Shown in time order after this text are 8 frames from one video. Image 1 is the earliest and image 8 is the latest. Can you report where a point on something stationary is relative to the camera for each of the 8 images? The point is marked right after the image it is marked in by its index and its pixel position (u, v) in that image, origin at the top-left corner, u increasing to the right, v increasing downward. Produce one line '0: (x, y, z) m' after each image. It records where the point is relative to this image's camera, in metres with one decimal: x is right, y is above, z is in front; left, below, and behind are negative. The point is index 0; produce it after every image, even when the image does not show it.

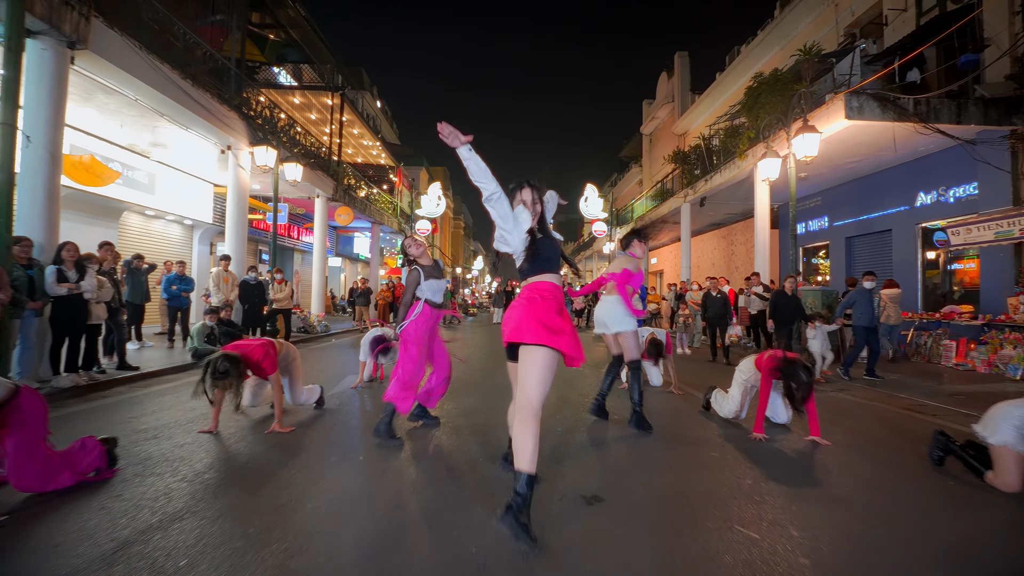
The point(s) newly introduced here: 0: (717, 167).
0: (+7.2, +4.2, +15.9) m
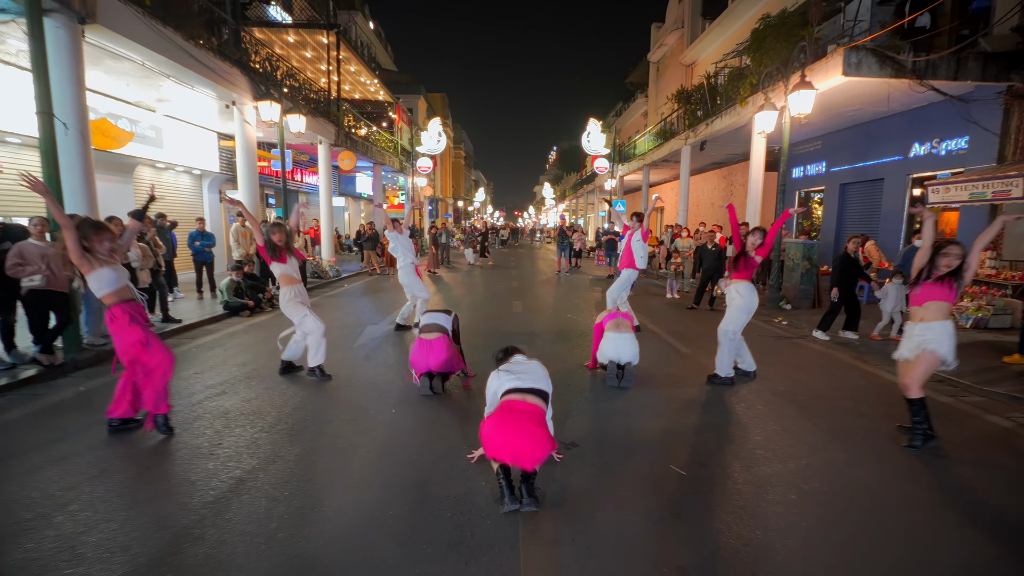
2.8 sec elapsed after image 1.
0: (+7.2, +6.2, +15.8) m
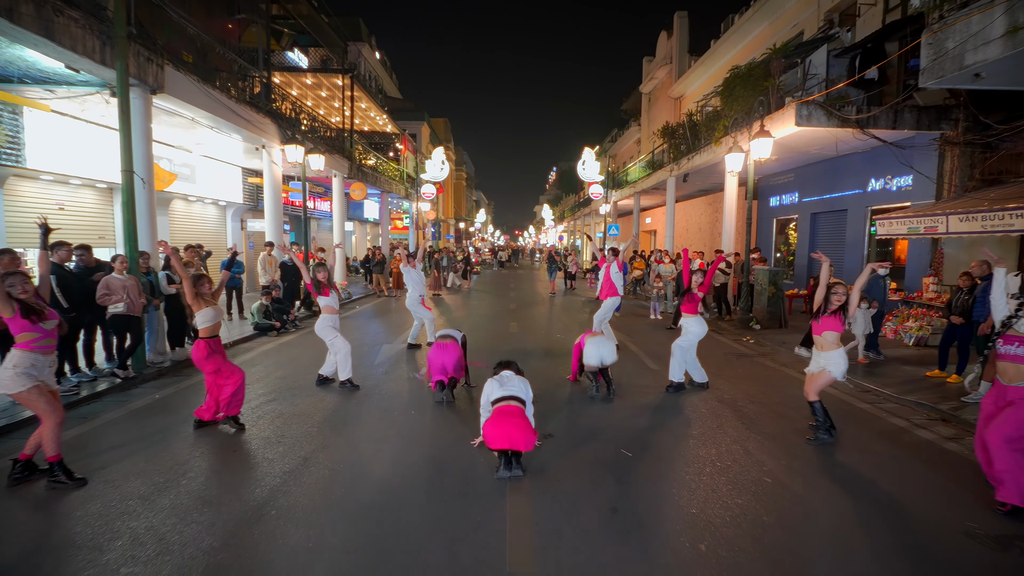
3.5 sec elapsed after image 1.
0: (+7.2, +5.4, +17.4) m
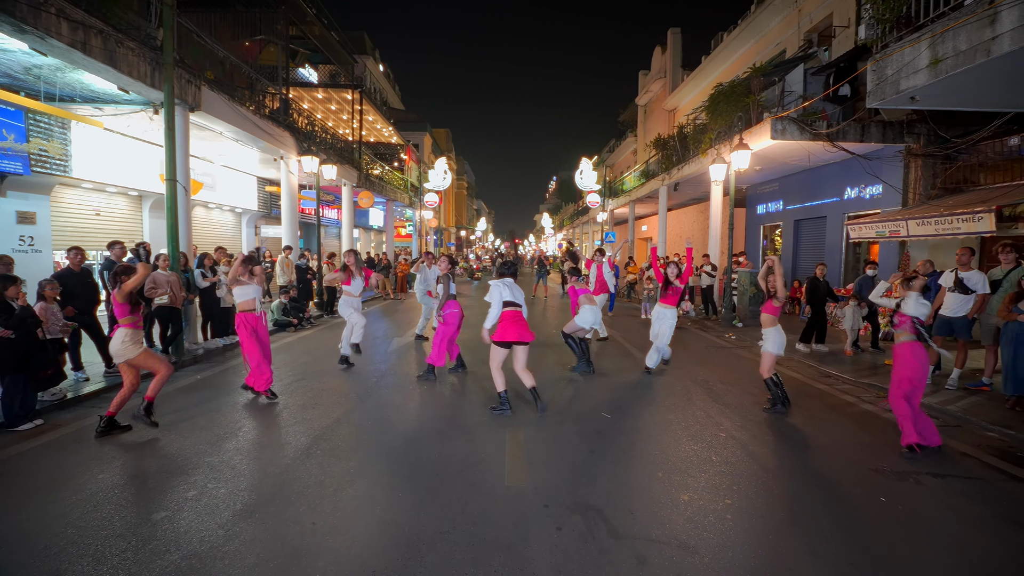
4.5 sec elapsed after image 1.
0: (+7.1, +5.3, +18.4) m
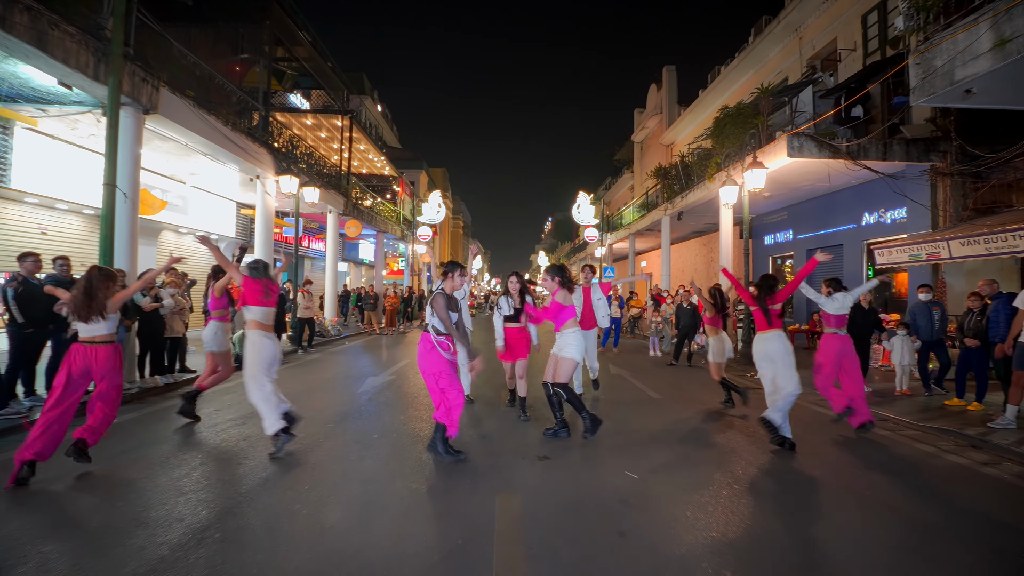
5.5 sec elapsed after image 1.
0: (+7.0, +4.0, +17.6) m
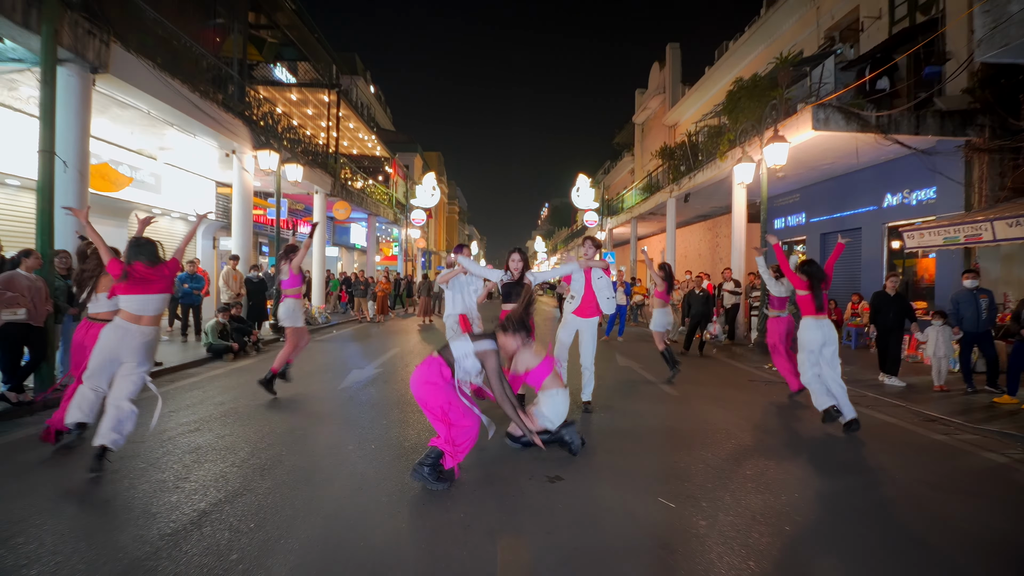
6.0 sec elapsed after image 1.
0: (+6.9, +4.5, +16.6) m
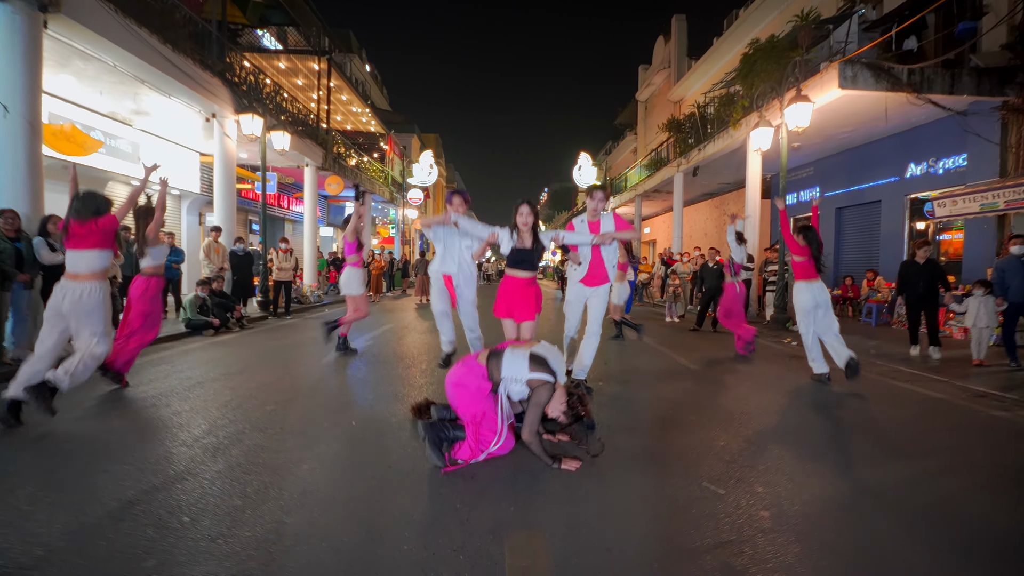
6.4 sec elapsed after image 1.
0: (+6.9, +5.3, +15.8) m
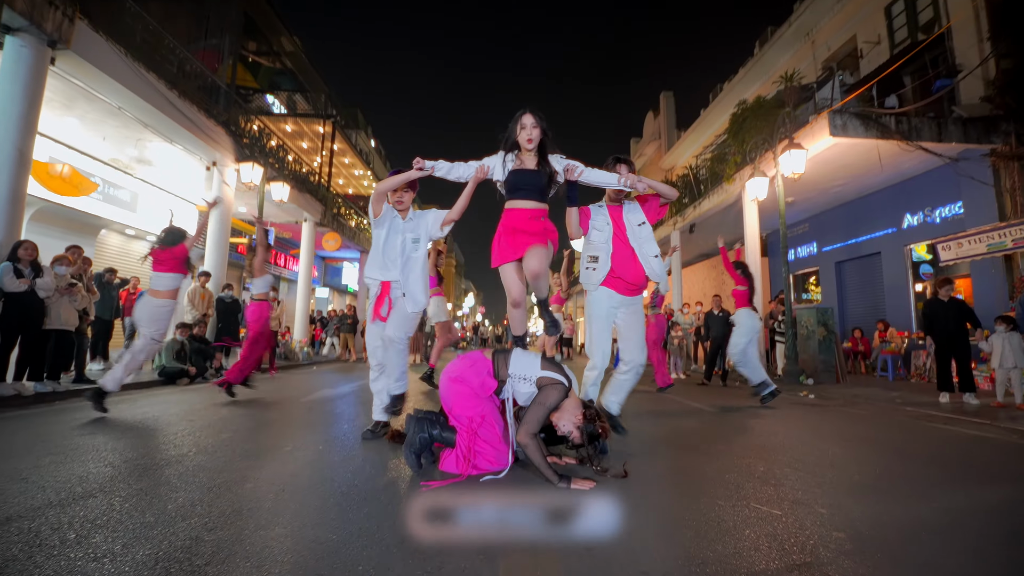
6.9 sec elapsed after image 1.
0: (+6.8, +3.4, +16.0) m
